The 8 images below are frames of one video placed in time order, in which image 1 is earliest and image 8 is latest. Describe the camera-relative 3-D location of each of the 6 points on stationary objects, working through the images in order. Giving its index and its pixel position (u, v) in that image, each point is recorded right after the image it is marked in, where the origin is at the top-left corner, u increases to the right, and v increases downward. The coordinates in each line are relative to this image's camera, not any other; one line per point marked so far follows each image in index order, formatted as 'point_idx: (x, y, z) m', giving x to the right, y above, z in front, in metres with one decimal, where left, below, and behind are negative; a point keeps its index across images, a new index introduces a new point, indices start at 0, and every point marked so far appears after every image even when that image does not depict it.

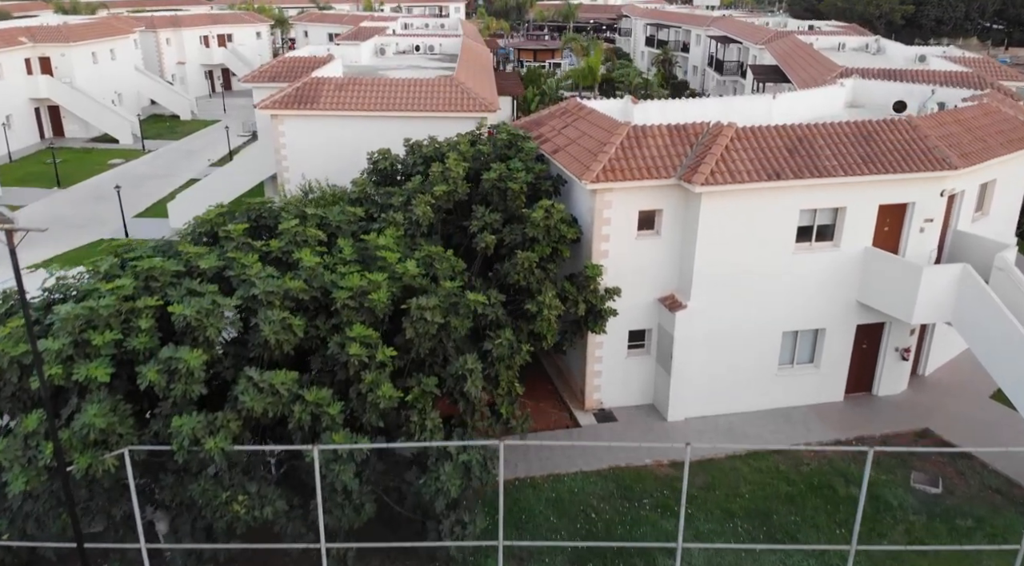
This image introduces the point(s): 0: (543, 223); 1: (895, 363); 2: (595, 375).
0: (+0.6, +1.1, +14.4) m
1: (+8.3, -1.8, +17.0) m
2: (+1.7, -1.9, +16.0) m
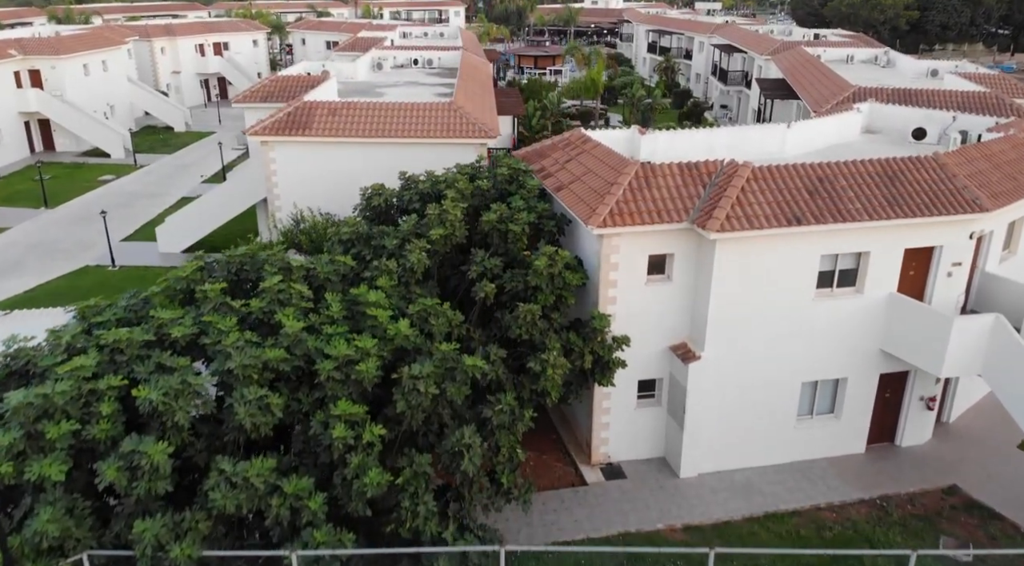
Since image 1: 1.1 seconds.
0: (+0.6, +0.2, +13.4) m
1: (+8.4, -2.7, +16.1) m
2: (+1.7, -2.8, +15.1) m
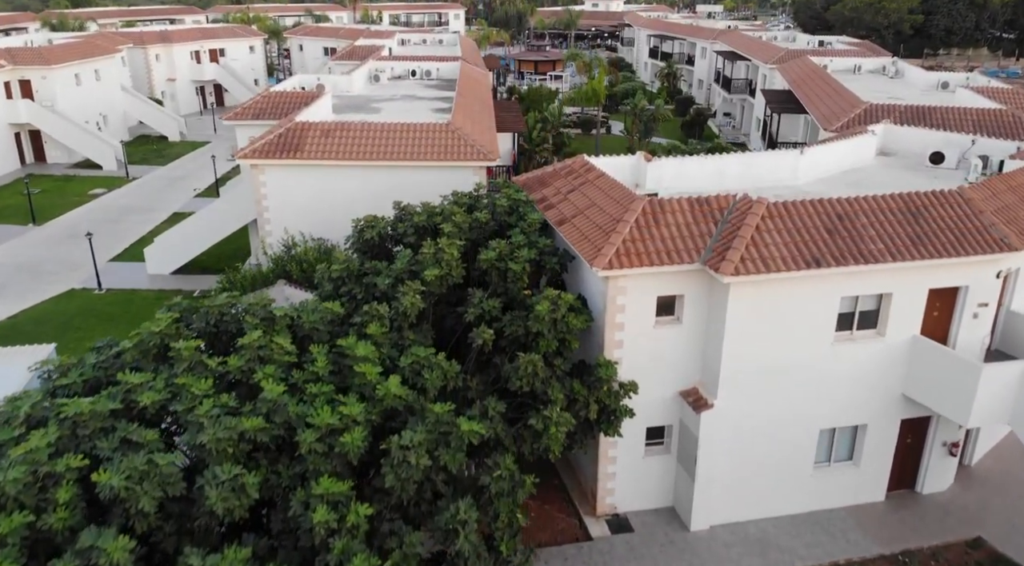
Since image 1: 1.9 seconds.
0: (+0.6, -0.5, +12.6) m
1: (+8.4, -3.4, +15.2) m
2: (+1.7, -3.6, +14.2) m
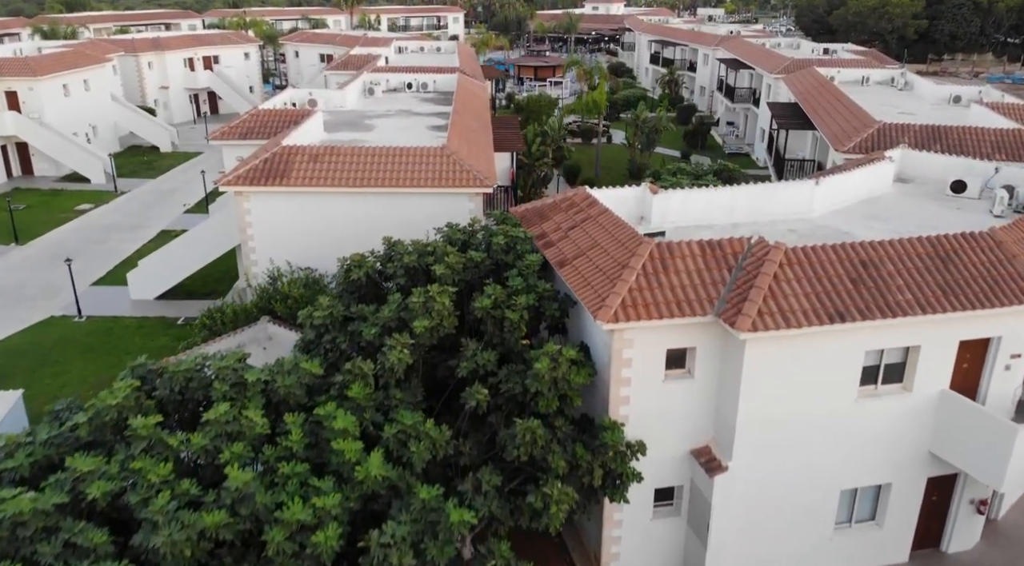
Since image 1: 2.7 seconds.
0: (+0.5, -1.4, +11.6) m
1: (+8.3, -4.3, +14.2) m
2: (+1.7, -4.4, +13.2) m
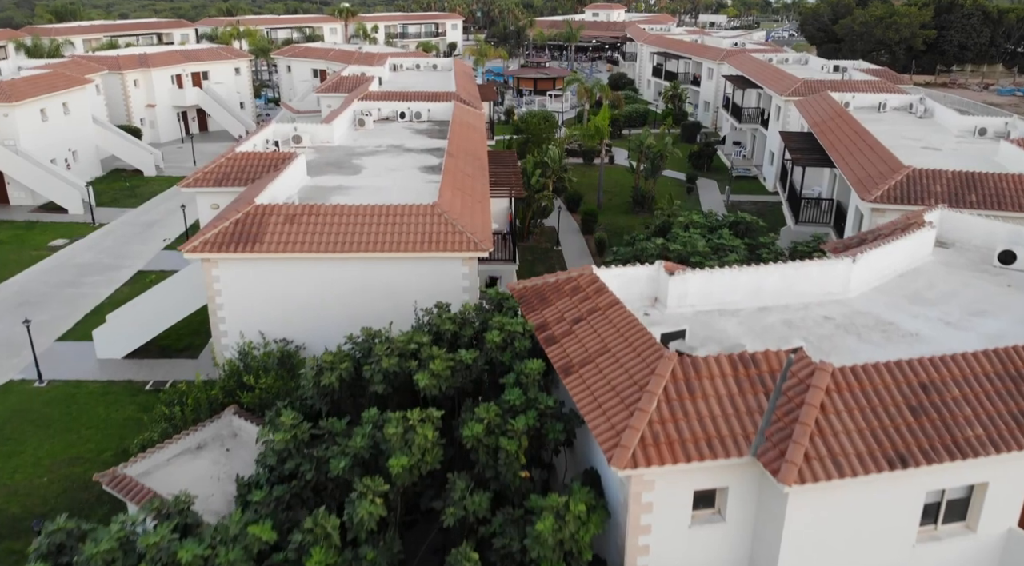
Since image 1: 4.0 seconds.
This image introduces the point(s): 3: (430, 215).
0: (+0.5, -3.1, +9.6) m
1: (+8.2, -6.0, +12.3) m
2: (+1.6, -6.1, +11.3) m
3: (-1.9, +1.6, +18.5) m
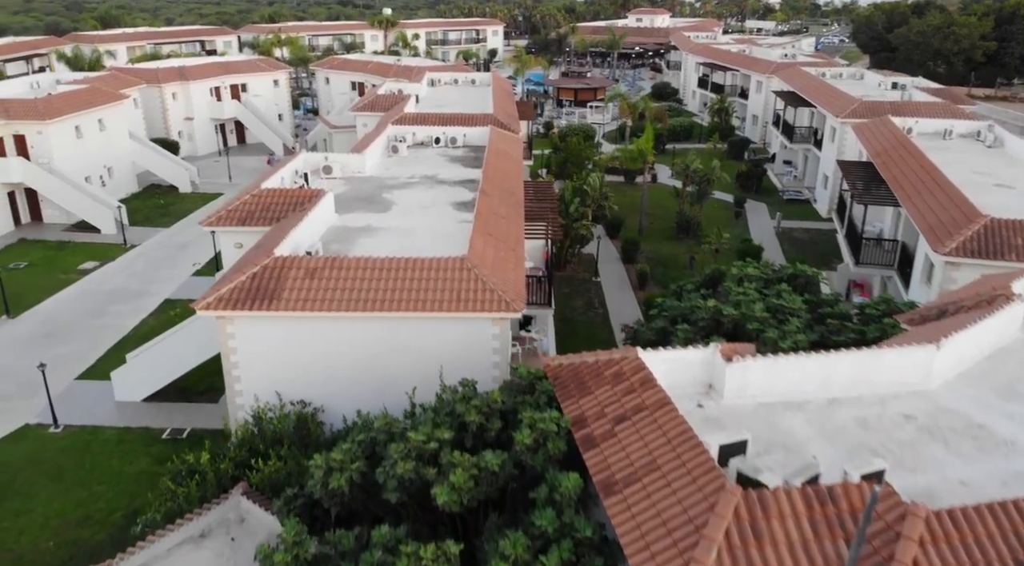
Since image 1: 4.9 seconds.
0: (+0.8, -4.4, +8.1) m
1: (+8.6, -7.5, +10.4) m
2: (+1.9, -7.5, +9.7) m
3: (-1.1, +0.3, +17.1) m
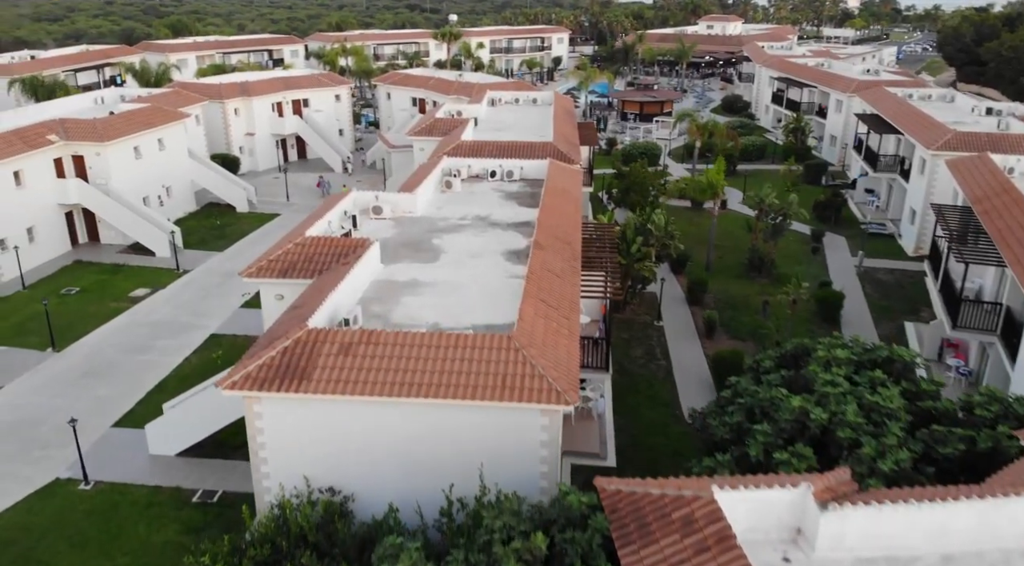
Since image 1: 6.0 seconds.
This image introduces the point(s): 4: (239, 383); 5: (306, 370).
0: (+1.0, -6.1, +6.3) m
1: (+8.9, -9.3, +7.9) m
2: (+2.2, -9.2, +7.8) m
3: (-0.1, -1.3, +15.3) m
4: (-5.2, -1.9, +14.8) m
5: (-4.0, -1.7, +15.0) m
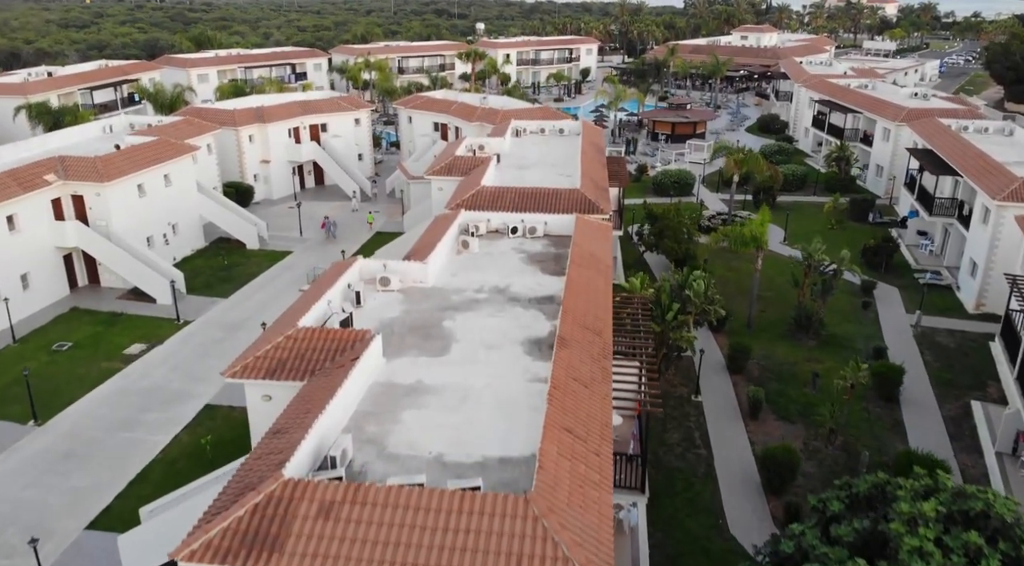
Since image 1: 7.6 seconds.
0: (+1.0, -8.5, +3.5) m
1: (+8.8, -11.9, +4.9) m
2: (+2.1, -11.6, +5.0) m
3: (+0.2, -3.8, +12.6) m
4: (-4.9, -4.3, +12.2) m
5: (-3.7, -4.1, +12.4) m
